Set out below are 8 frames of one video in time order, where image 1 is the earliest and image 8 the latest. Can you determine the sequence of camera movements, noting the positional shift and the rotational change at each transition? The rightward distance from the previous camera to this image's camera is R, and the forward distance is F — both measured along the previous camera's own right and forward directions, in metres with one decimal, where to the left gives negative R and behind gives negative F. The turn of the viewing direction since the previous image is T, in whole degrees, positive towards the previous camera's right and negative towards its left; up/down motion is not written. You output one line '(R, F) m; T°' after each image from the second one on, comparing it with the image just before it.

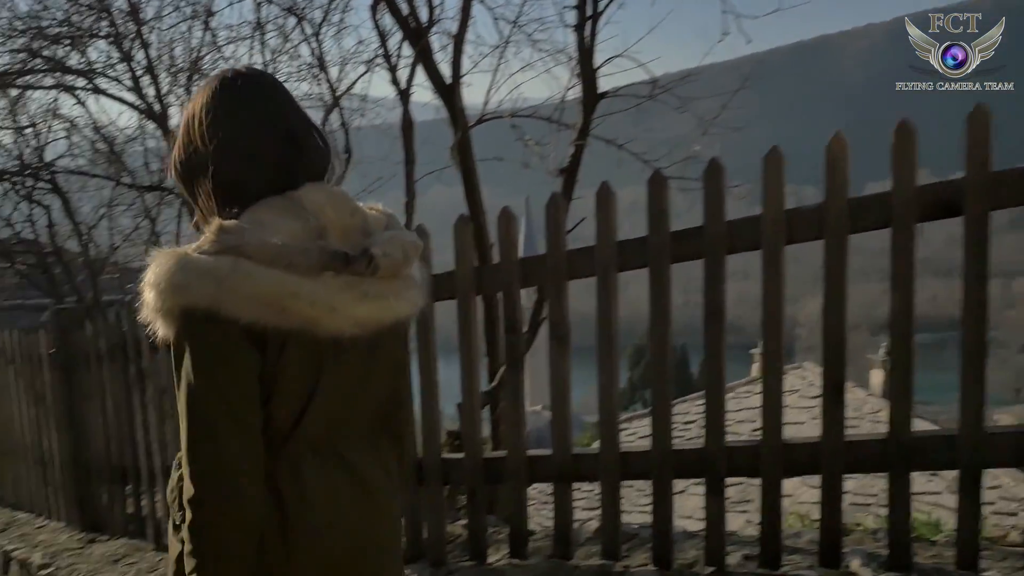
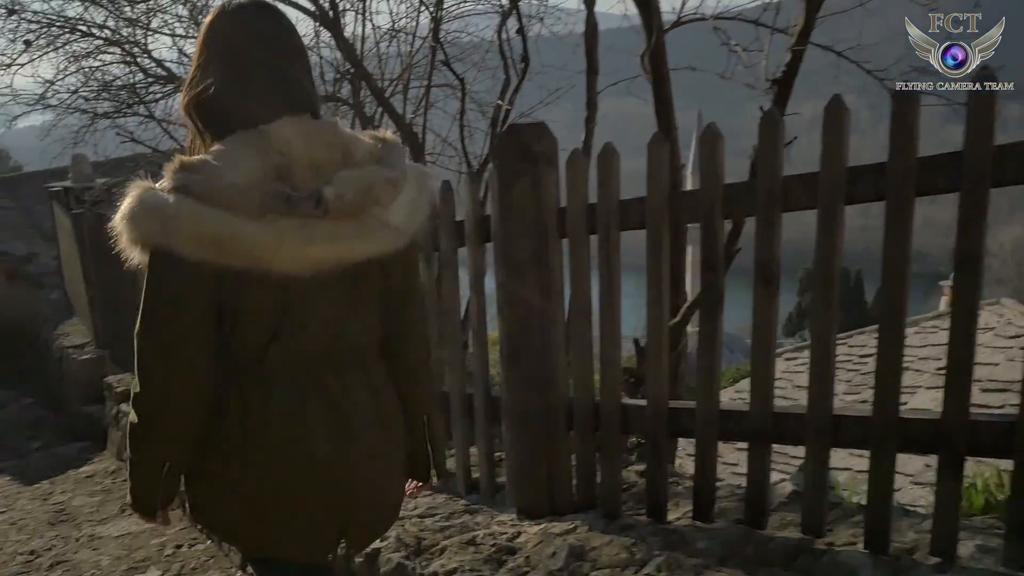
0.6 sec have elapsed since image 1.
(-0.1, +0.3) m; -10°
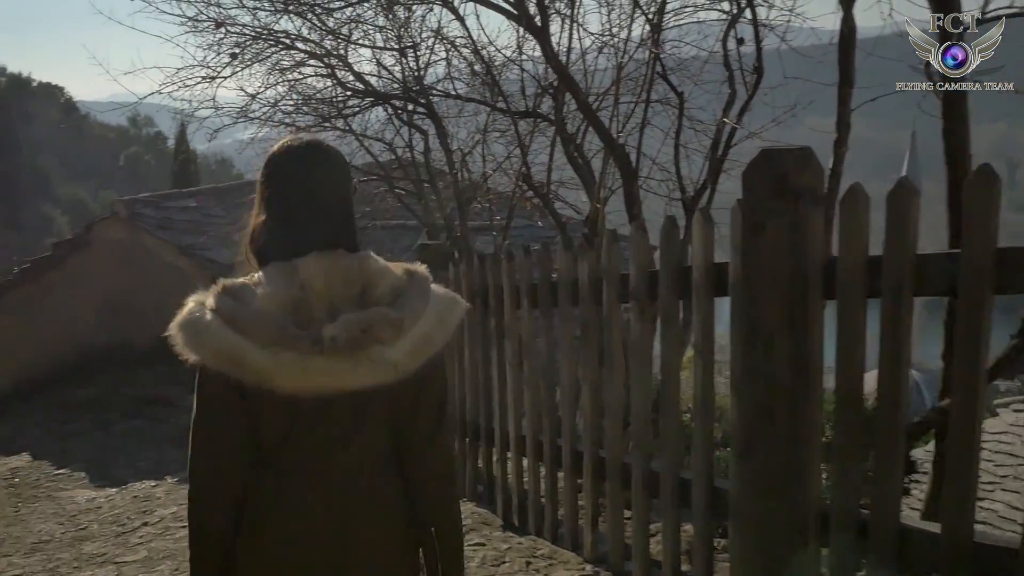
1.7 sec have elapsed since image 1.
(-0.1, +0.5) m; -11°
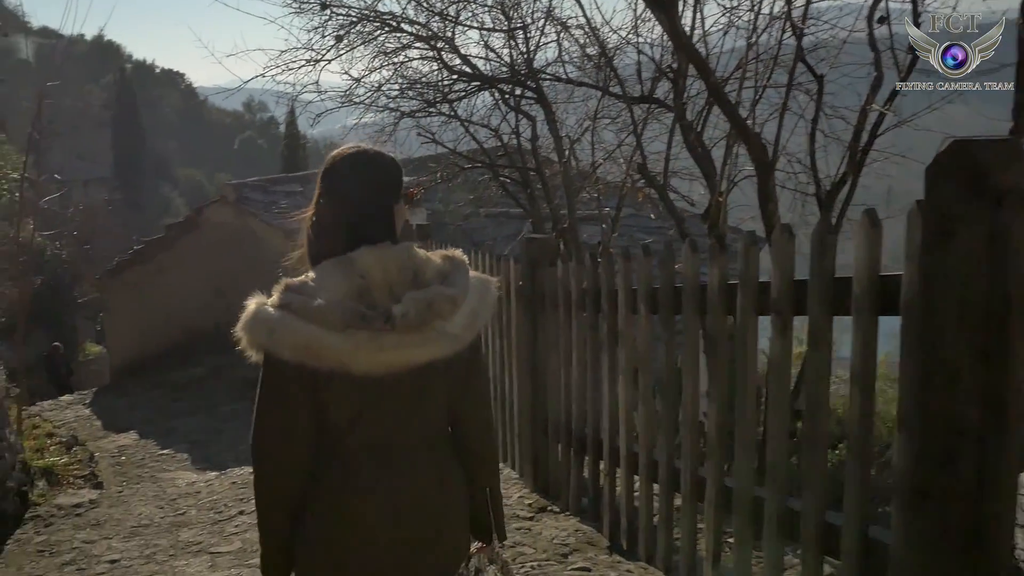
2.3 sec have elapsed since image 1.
(-0.1, +0.3) m; -6°
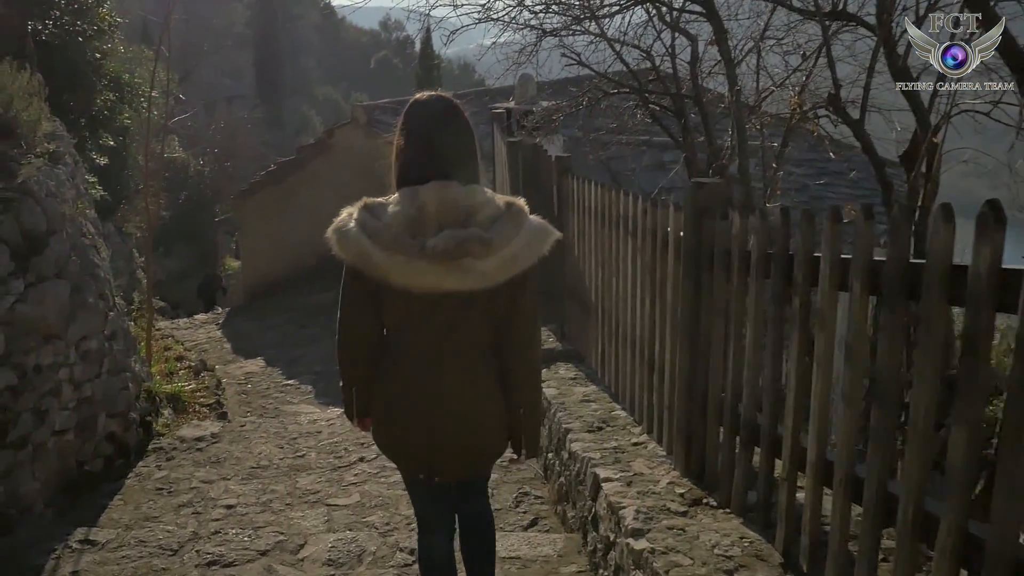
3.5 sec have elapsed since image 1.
(-0.1, +0.6) m; -8°
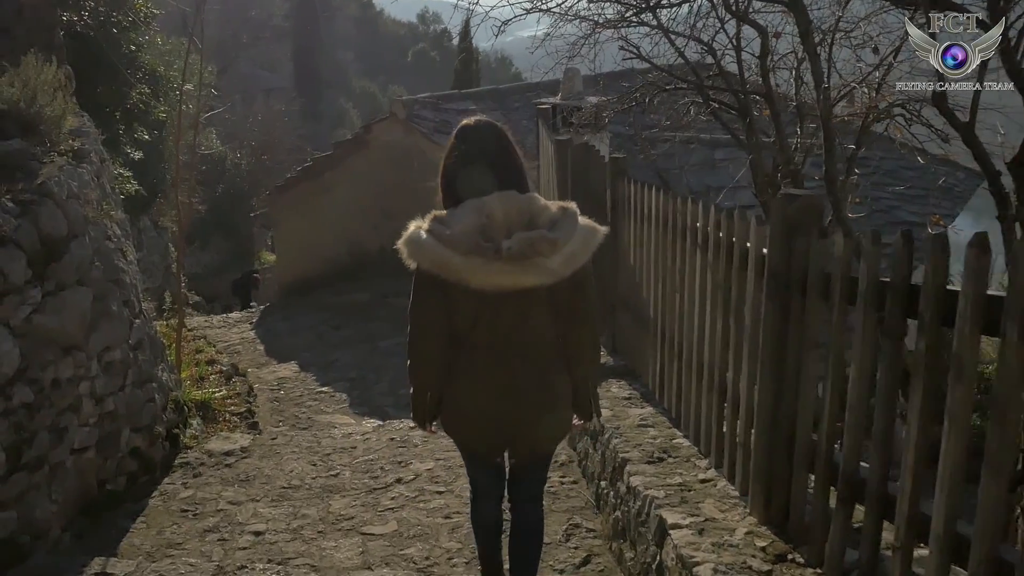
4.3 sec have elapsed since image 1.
(-0.1, +0.4) m; -2°
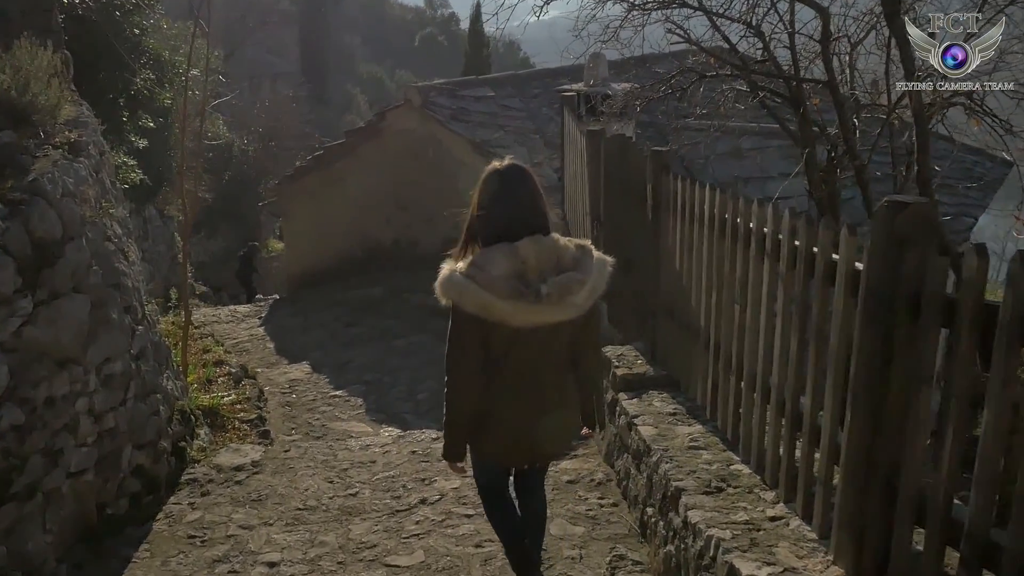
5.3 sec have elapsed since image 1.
(-0.1, +0.4) m; 0°
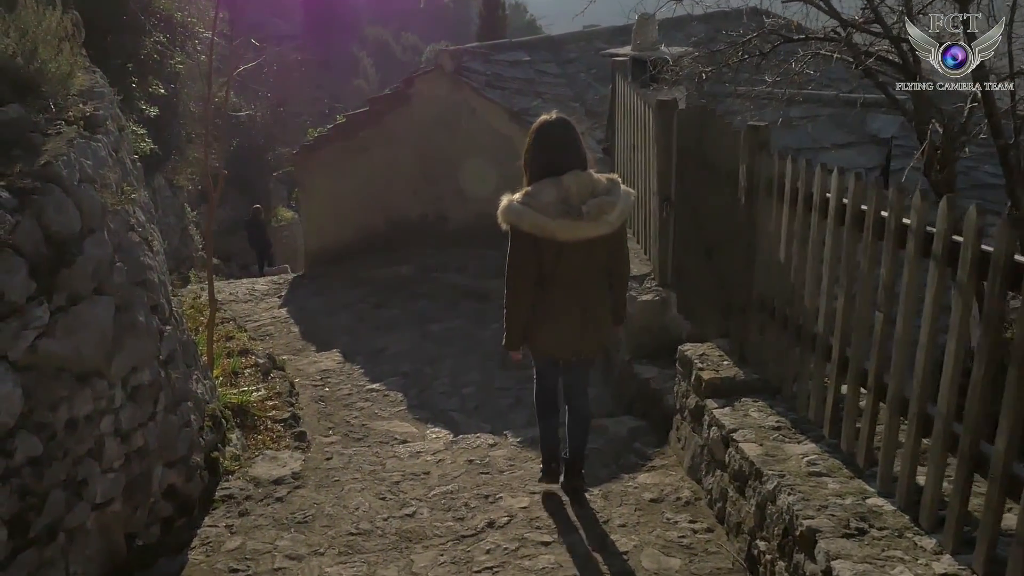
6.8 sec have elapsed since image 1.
(-0.3, +0.6) m; 0°
